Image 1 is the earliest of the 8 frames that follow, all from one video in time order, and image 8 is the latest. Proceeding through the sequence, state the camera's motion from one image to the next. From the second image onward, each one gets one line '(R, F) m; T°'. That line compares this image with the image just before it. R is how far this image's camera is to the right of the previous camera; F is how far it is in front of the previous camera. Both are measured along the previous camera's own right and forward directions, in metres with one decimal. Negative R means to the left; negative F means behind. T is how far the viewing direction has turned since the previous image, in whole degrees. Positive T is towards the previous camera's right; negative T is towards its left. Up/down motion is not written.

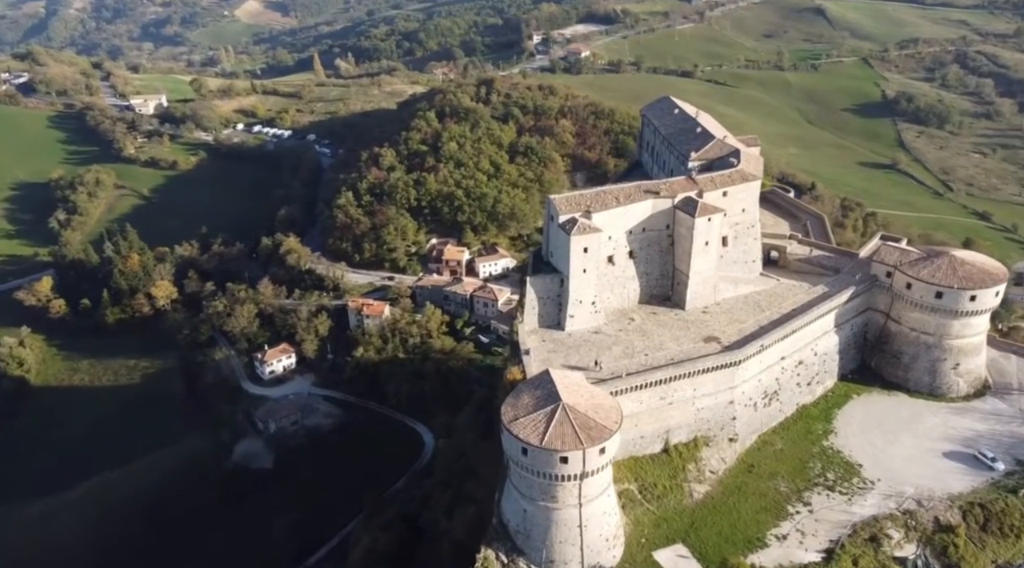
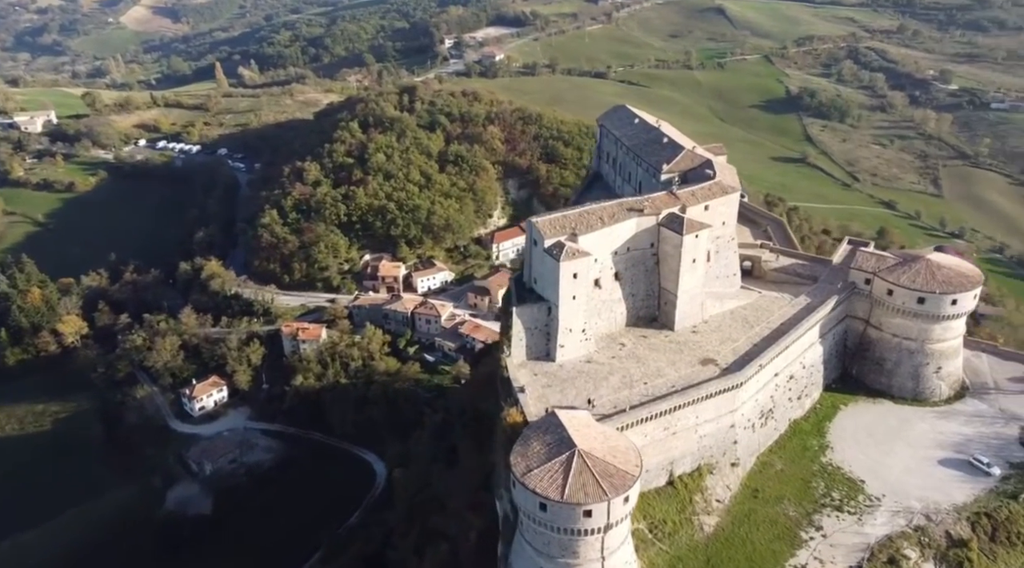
(-3.3, +2.7) m; +7°
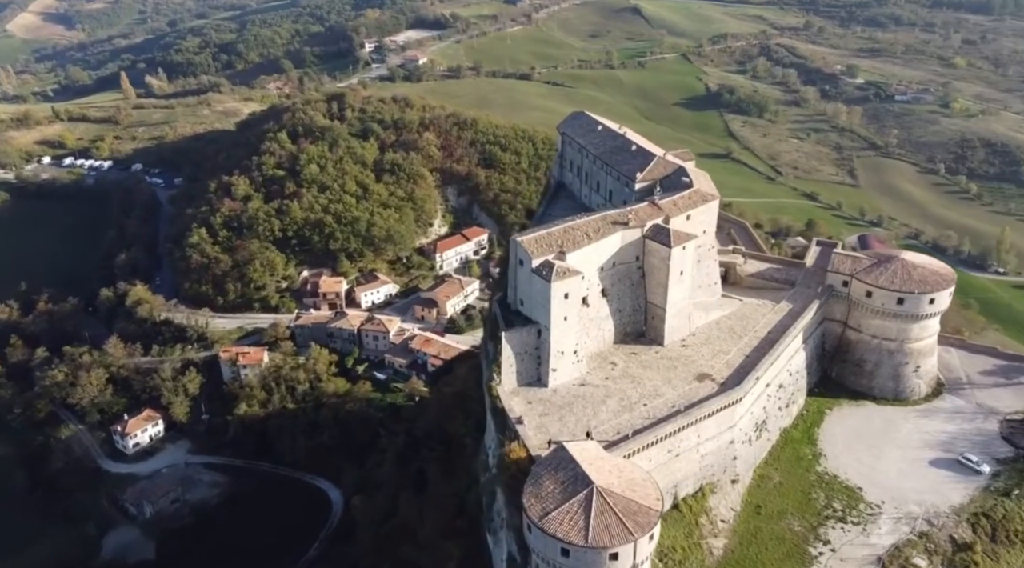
(-2.8, +2.0) m; +6°
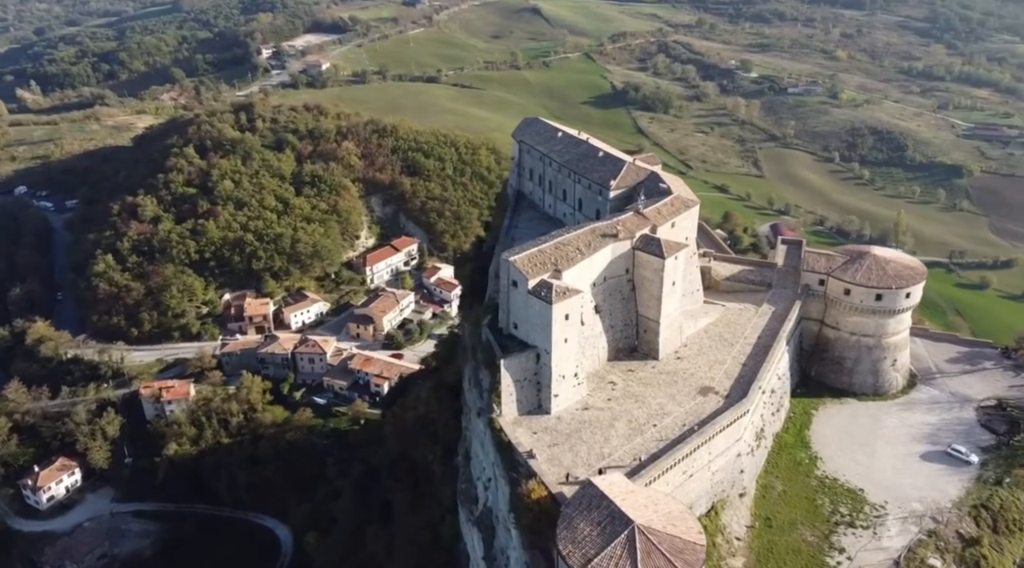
(-3.8, +2.4) m; +7°
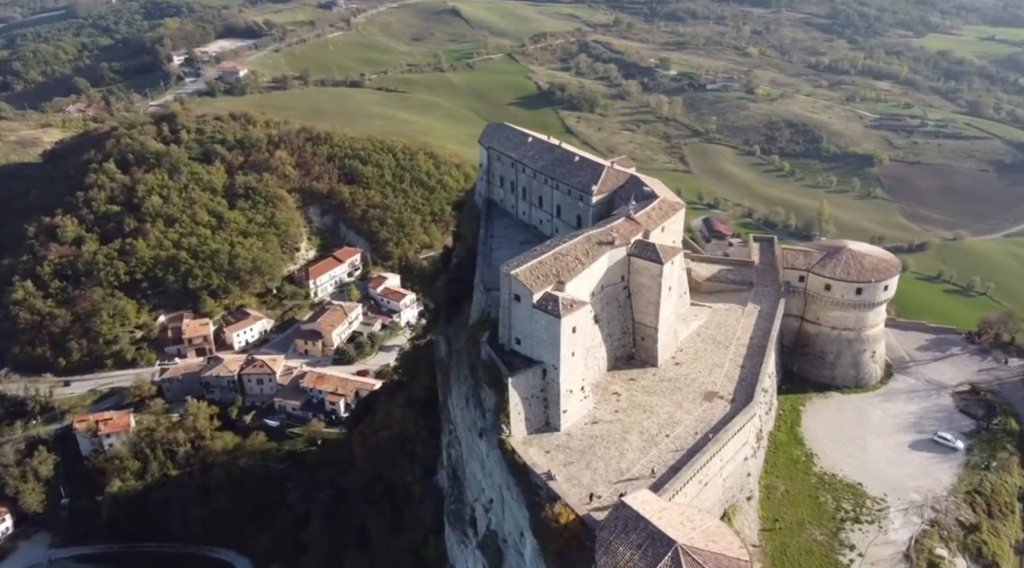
(-3.3, +1.4) m; +6°
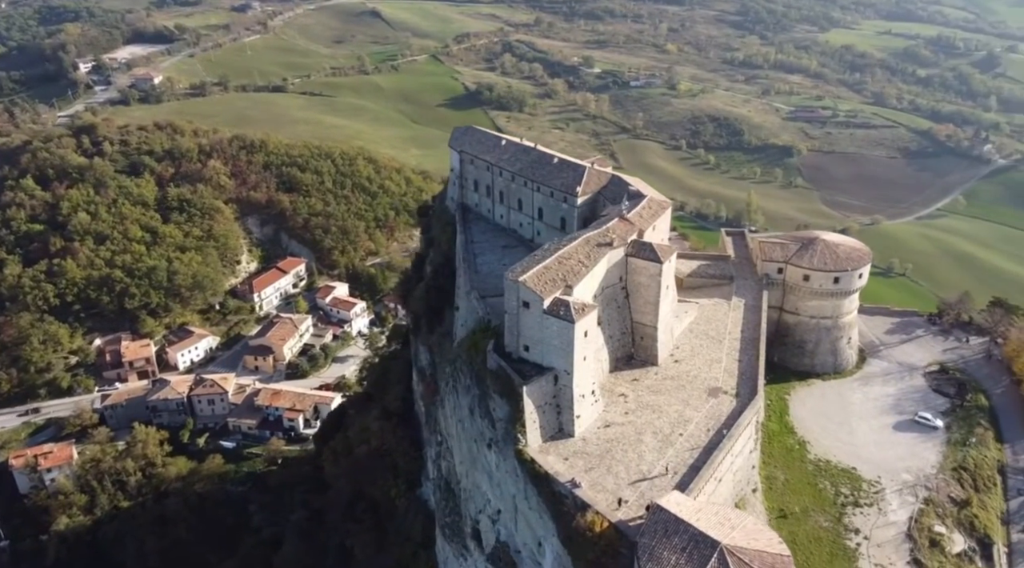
(-3.4, +0.8) m; +6°
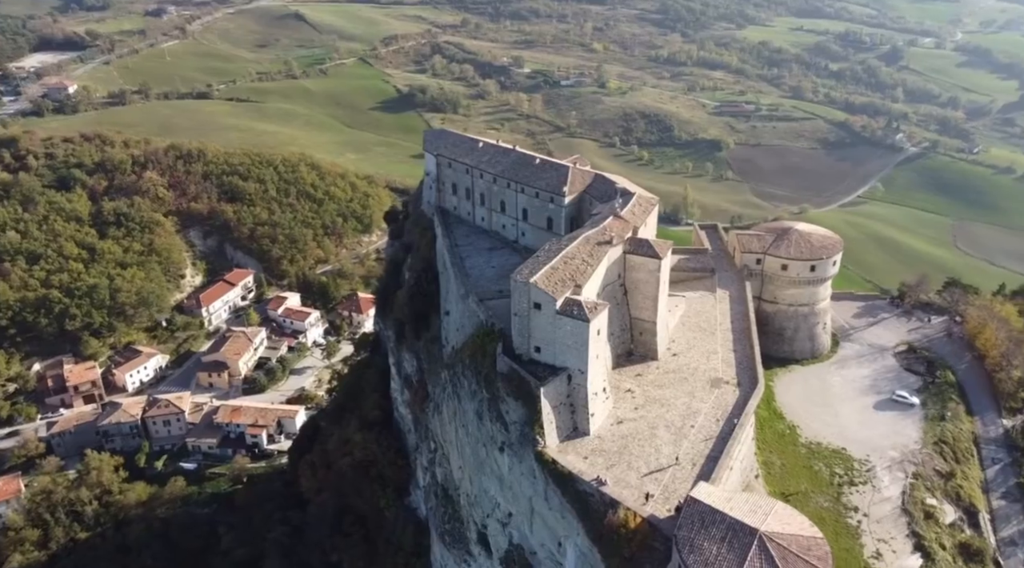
(-3.2, +0.4) m; +6°
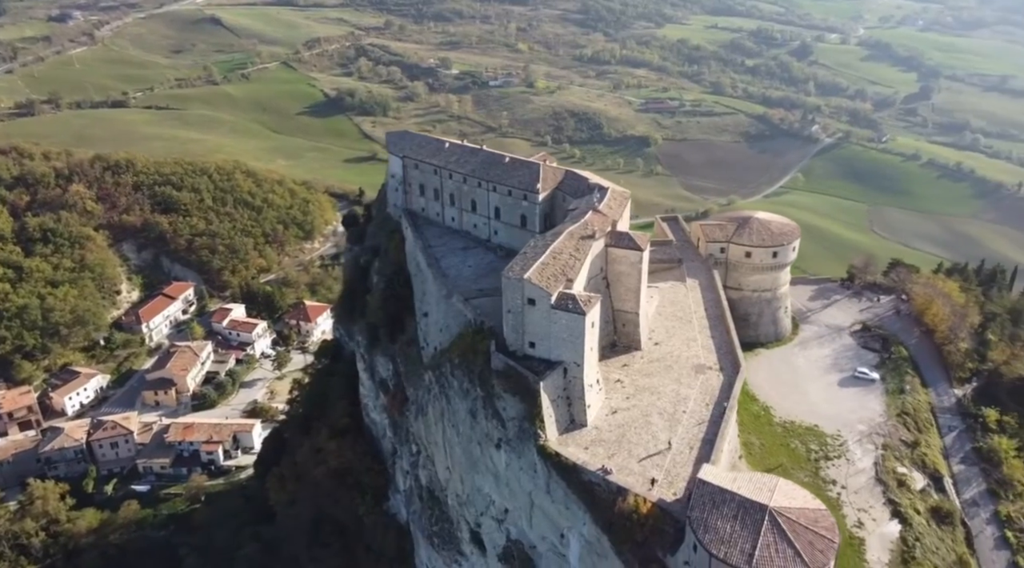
(-2.6, +0.3) m; +5°
